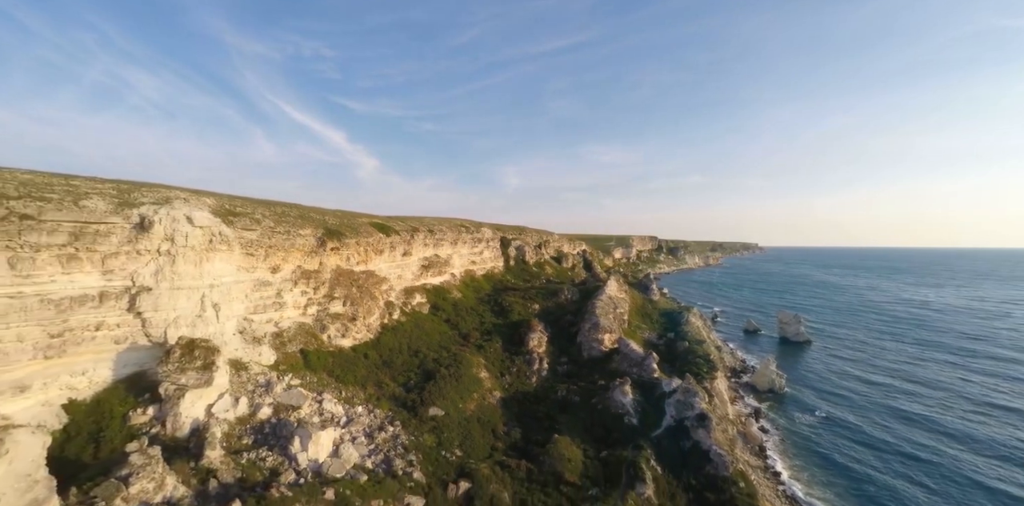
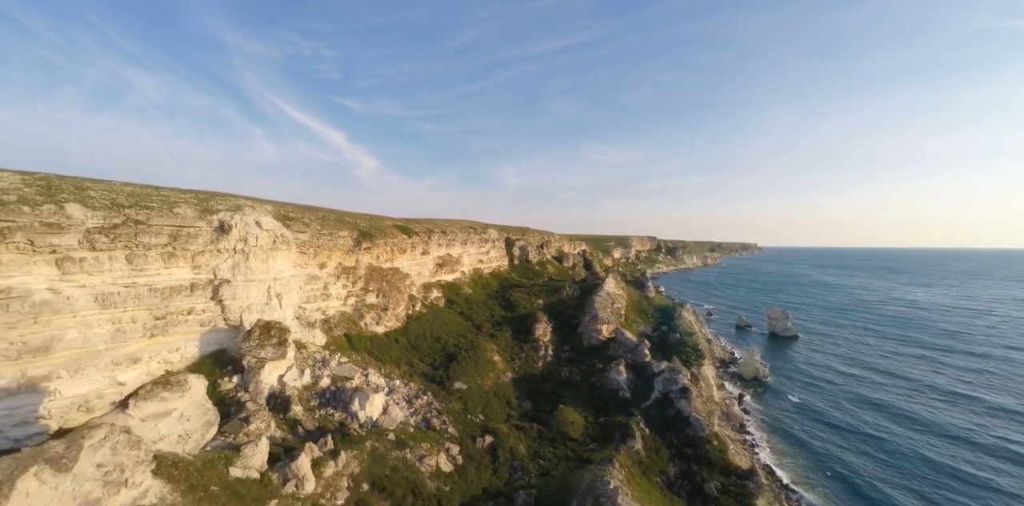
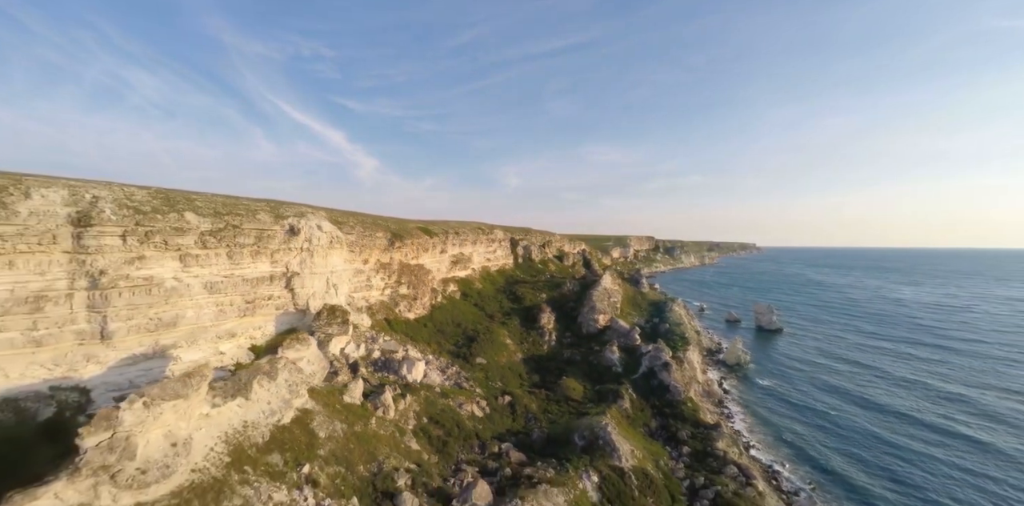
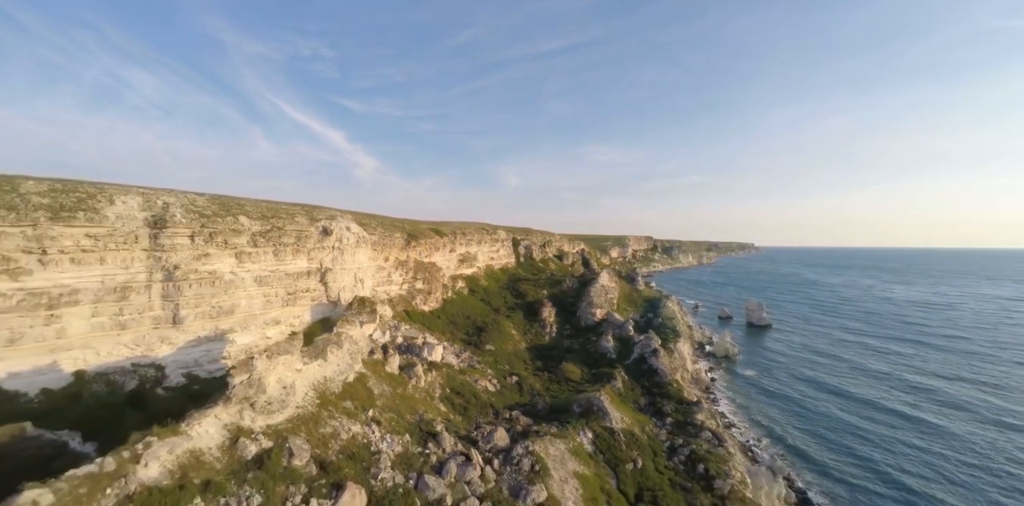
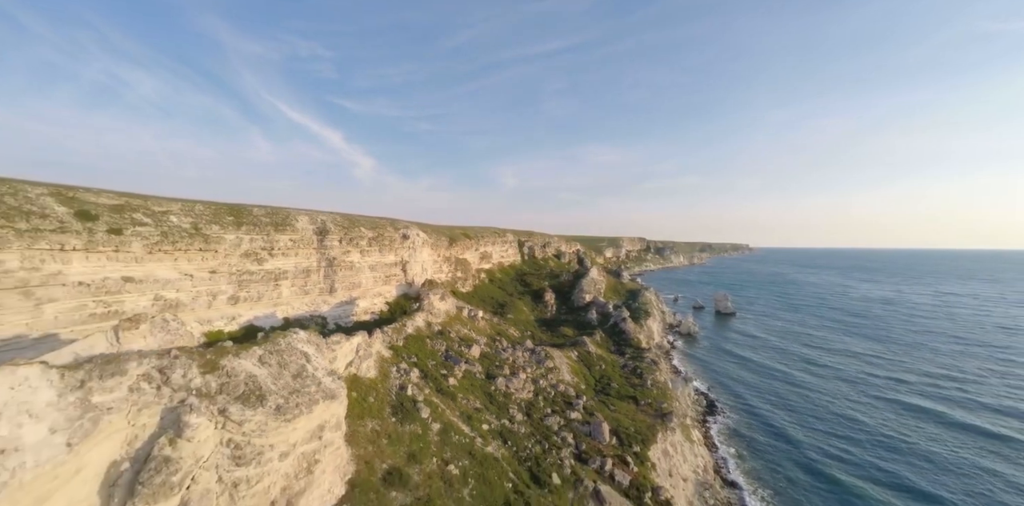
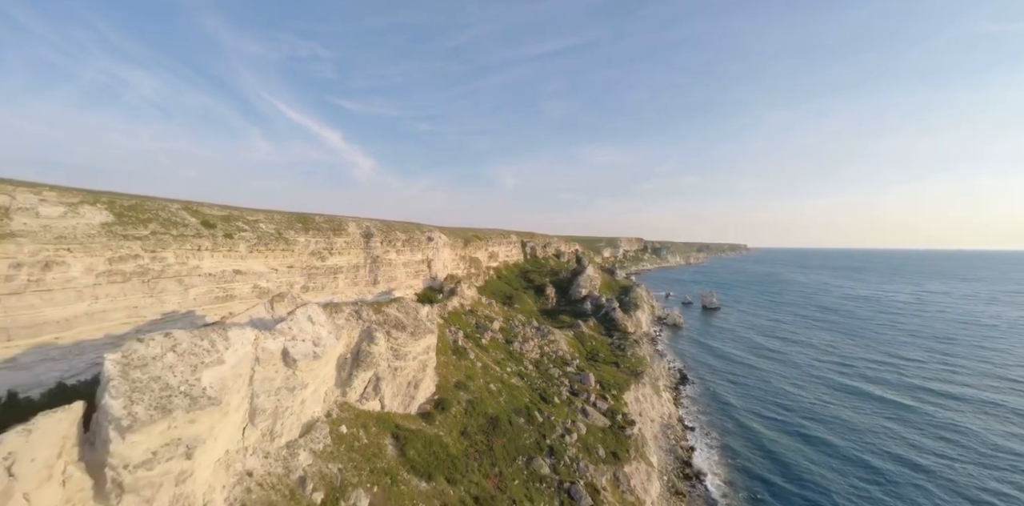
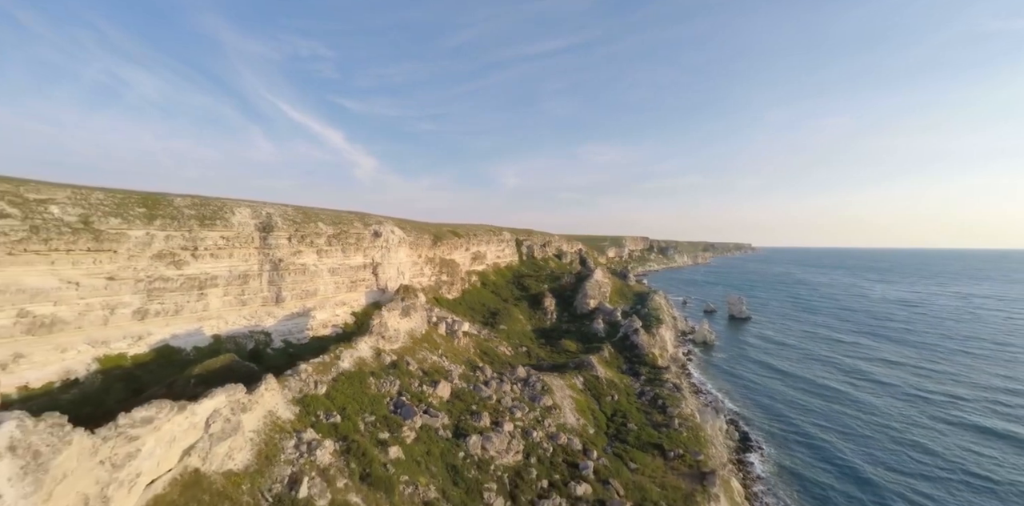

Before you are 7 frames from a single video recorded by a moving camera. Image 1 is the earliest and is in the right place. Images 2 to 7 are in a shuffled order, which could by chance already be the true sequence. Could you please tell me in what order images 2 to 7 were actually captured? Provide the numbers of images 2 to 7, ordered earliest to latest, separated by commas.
2, 3, 4, 7, 5, 6
